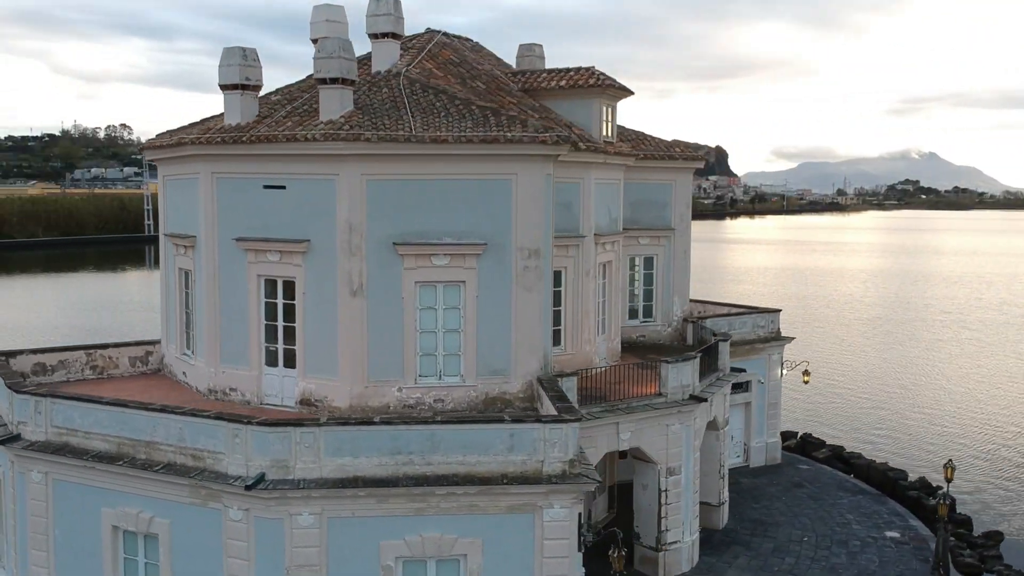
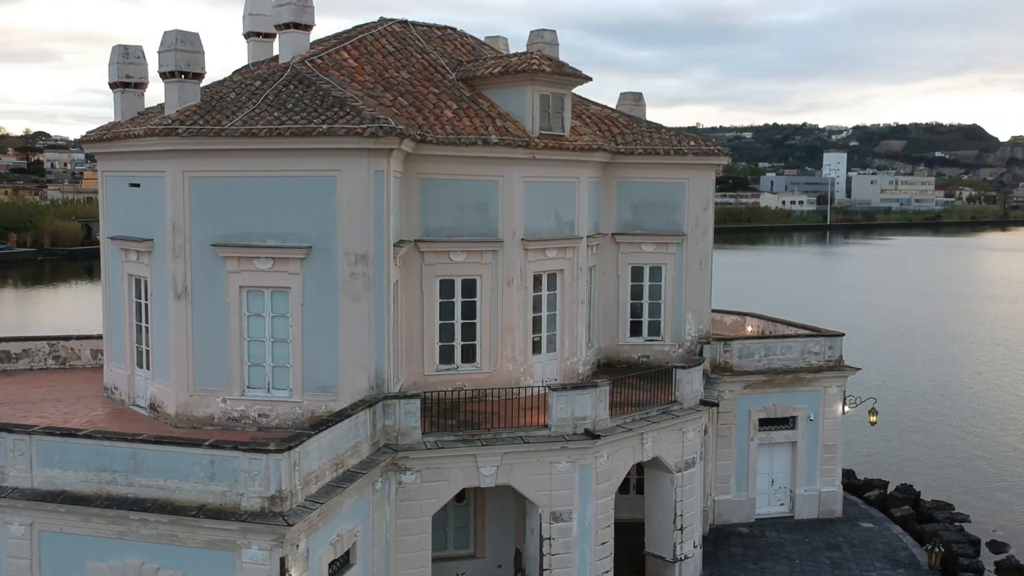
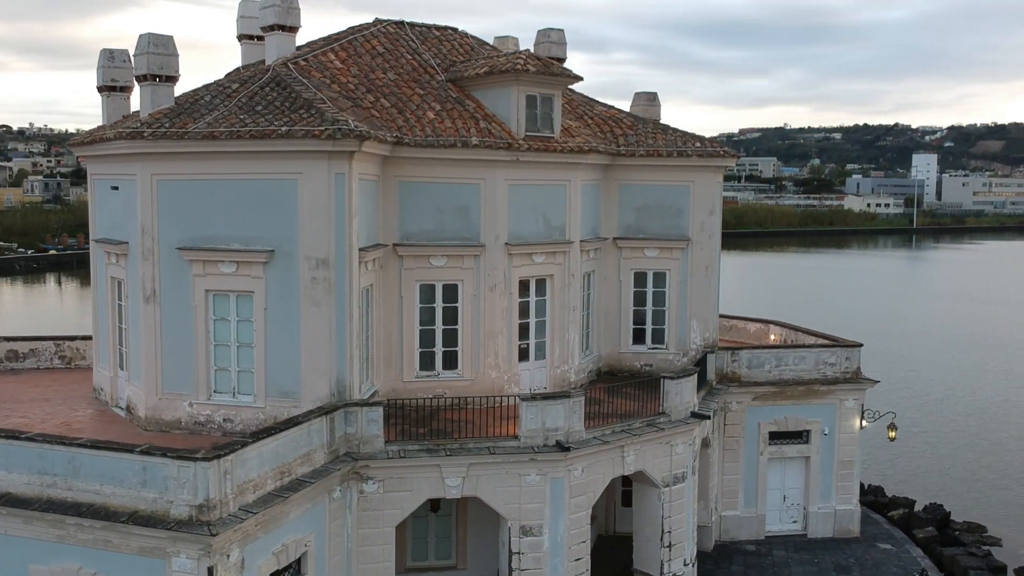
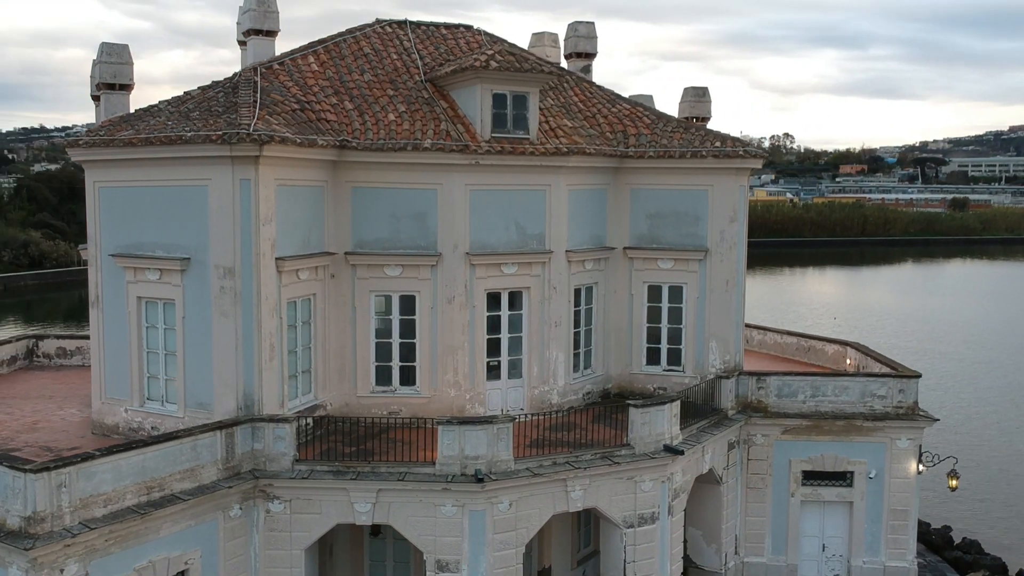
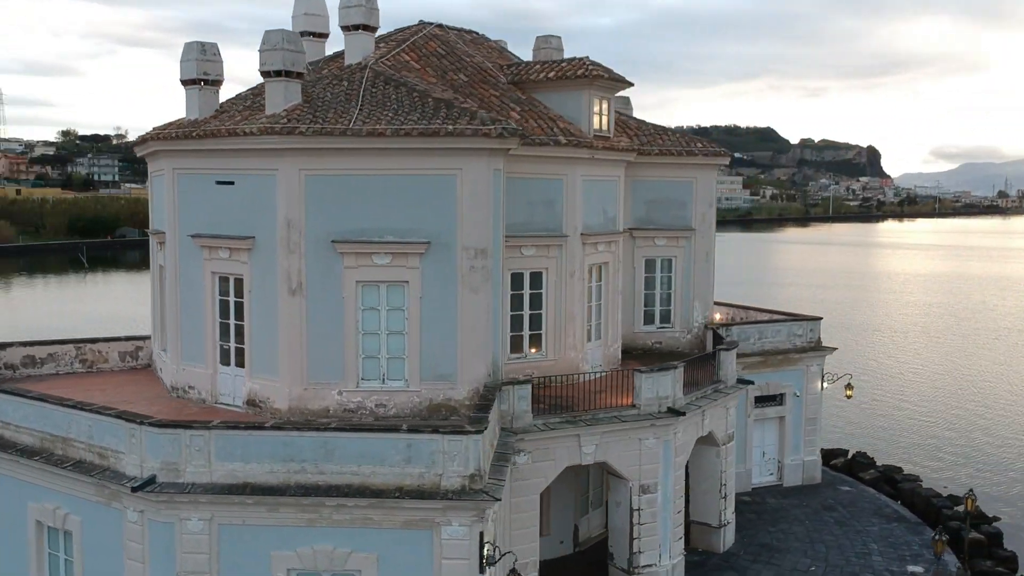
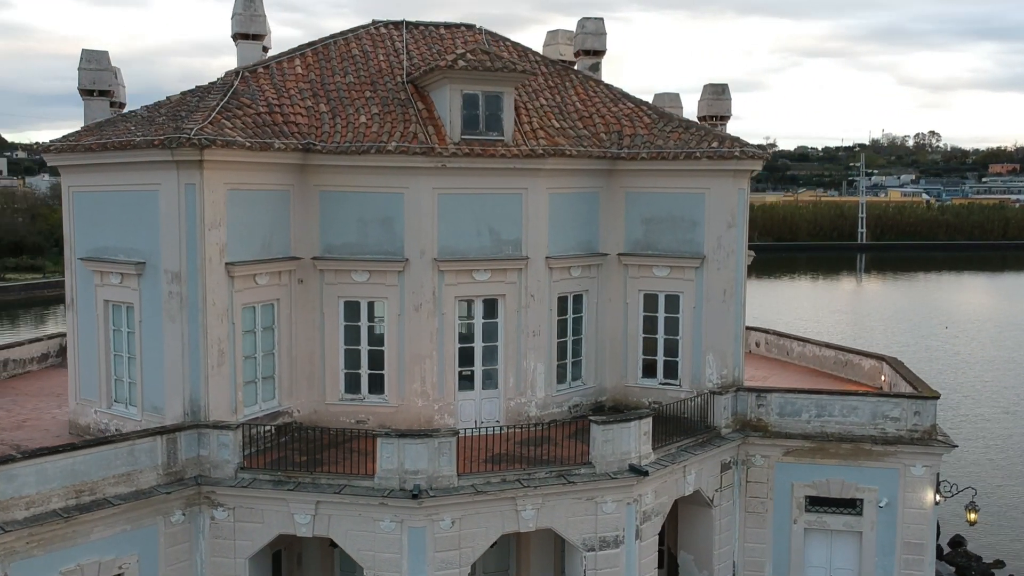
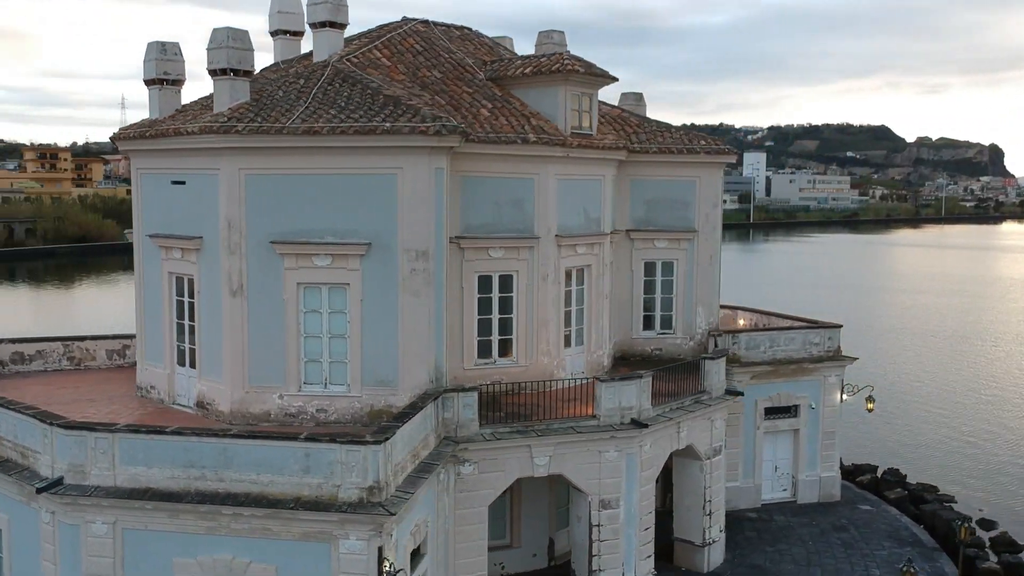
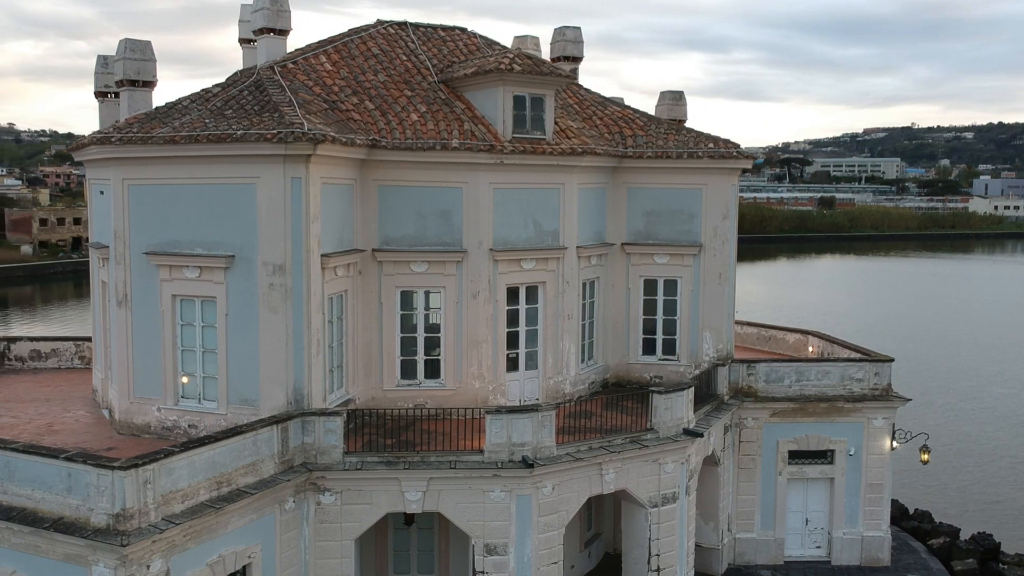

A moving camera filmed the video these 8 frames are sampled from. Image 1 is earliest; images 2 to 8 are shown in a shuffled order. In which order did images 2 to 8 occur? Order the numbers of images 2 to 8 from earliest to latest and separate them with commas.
5, 7, 2, 3, 8, 4, 6
